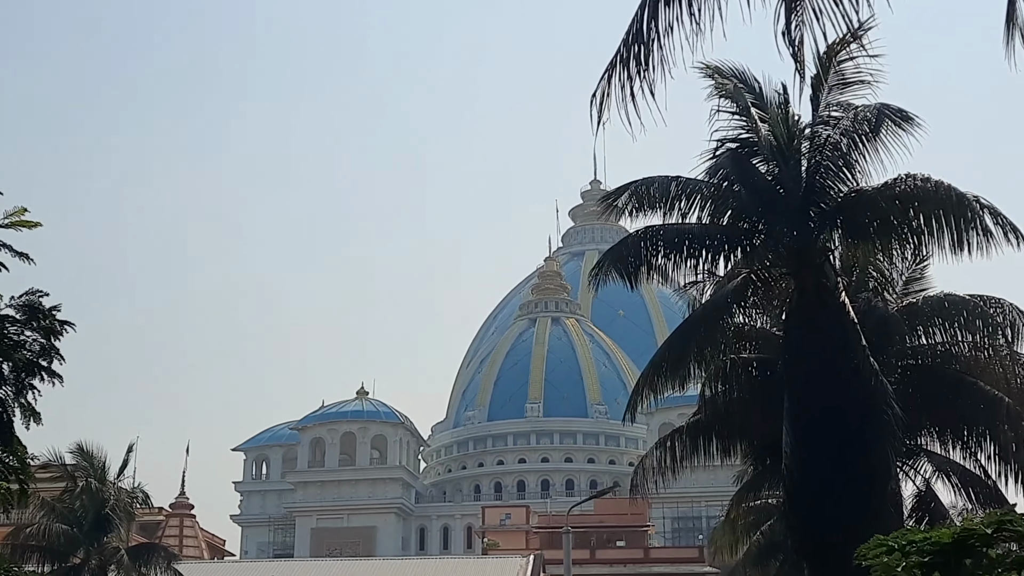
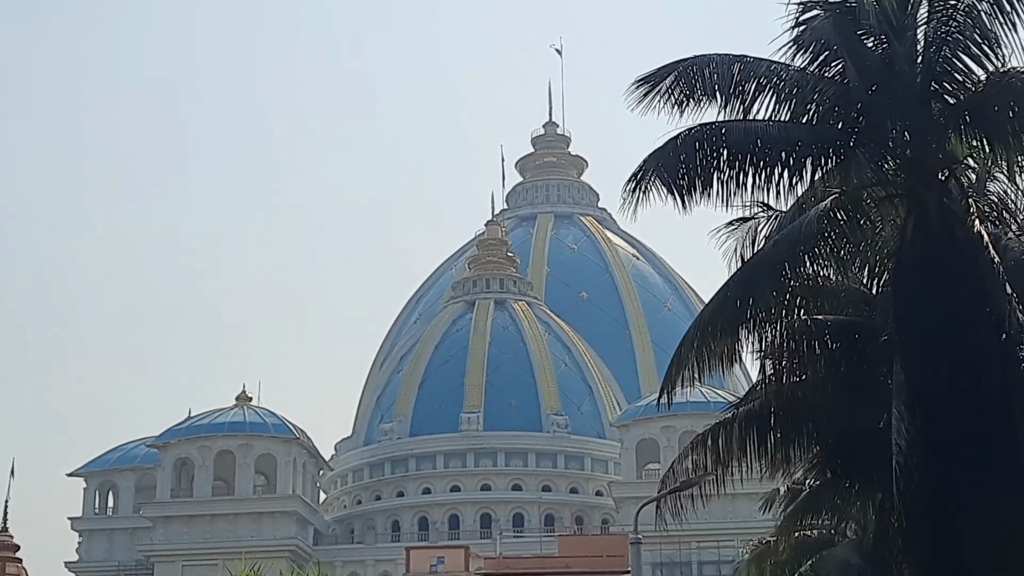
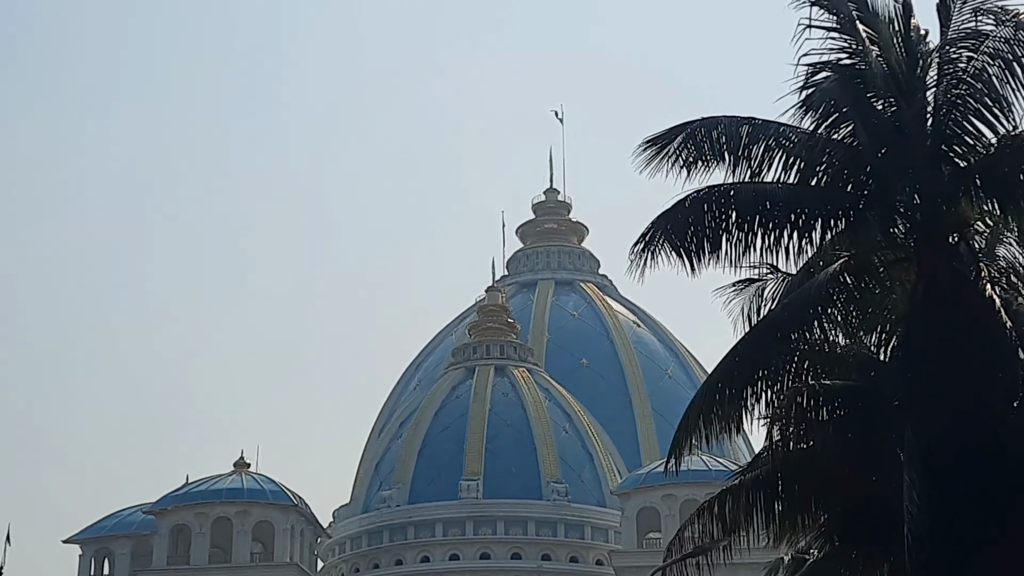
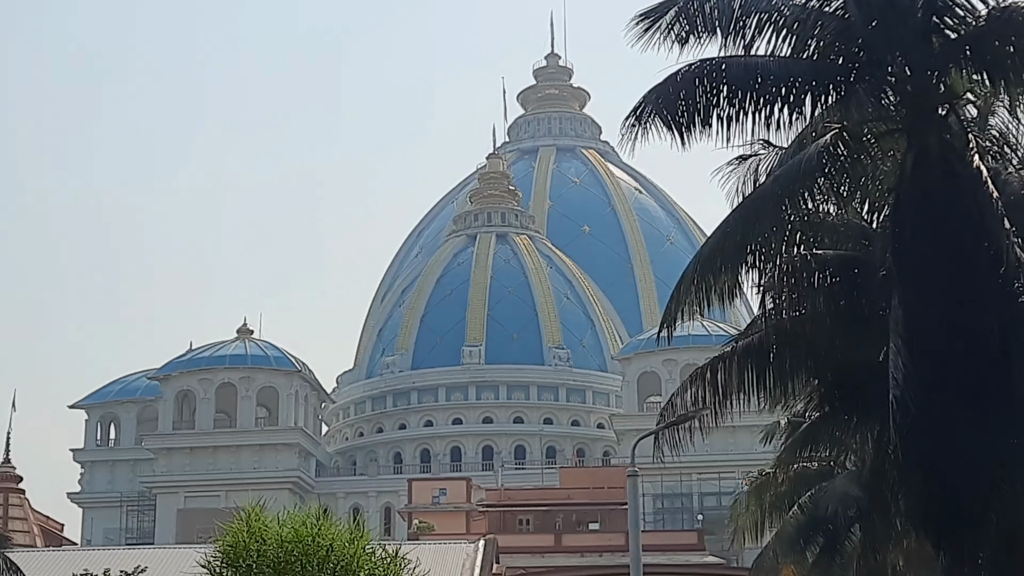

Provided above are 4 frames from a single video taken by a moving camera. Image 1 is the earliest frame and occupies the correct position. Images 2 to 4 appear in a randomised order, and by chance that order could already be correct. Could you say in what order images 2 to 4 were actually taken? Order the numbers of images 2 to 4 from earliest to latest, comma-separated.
4, 2, 3
